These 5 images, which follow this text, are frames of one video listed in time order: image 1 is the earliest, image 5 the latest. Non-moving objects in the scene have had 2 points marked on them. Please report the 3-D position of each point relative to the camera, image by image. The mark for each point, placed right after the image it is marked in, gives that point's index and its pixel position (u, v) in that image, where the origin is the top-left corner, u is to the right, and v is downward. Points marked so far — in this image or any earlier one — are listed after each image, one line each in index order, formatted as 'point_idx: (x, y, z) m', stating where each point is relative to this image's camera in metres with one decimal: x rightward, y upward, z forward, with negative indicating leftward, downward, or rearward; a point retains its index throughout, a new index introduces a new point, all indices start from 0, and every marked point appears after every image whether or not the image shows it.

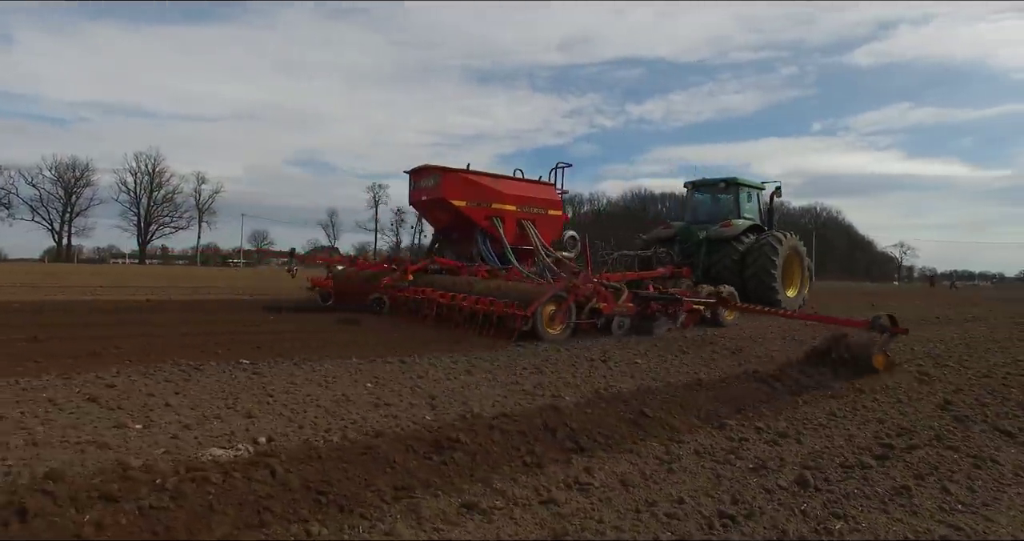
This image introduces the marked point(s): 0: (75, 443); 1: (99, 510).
0: (-3.8, -1.5, +6.4) m
1: (-2.8, -1.6, +4.8) m
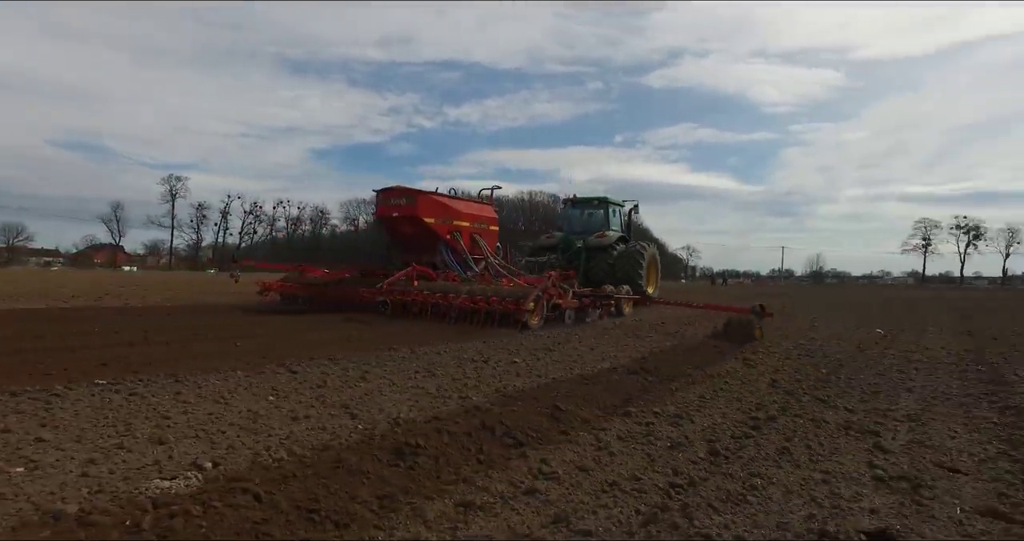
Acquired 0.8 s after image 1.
0: (-4.0, -1.5, +5.3) m
1: (-2.5, -1.6, +4.2) m
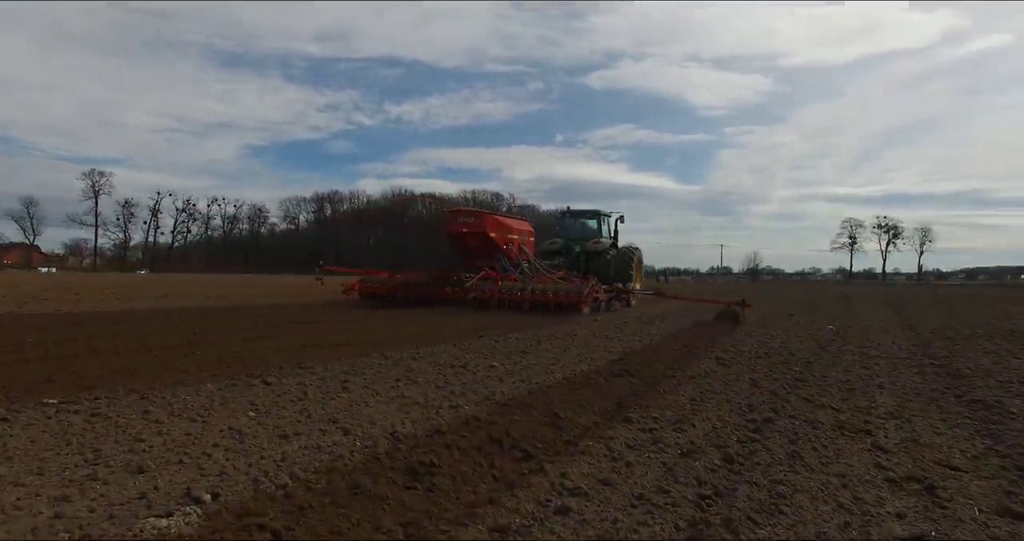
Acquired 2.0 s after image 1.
0: (-3.4, -1.6, +7.7) m
1: (-2.5, -1.6, +6.1) m
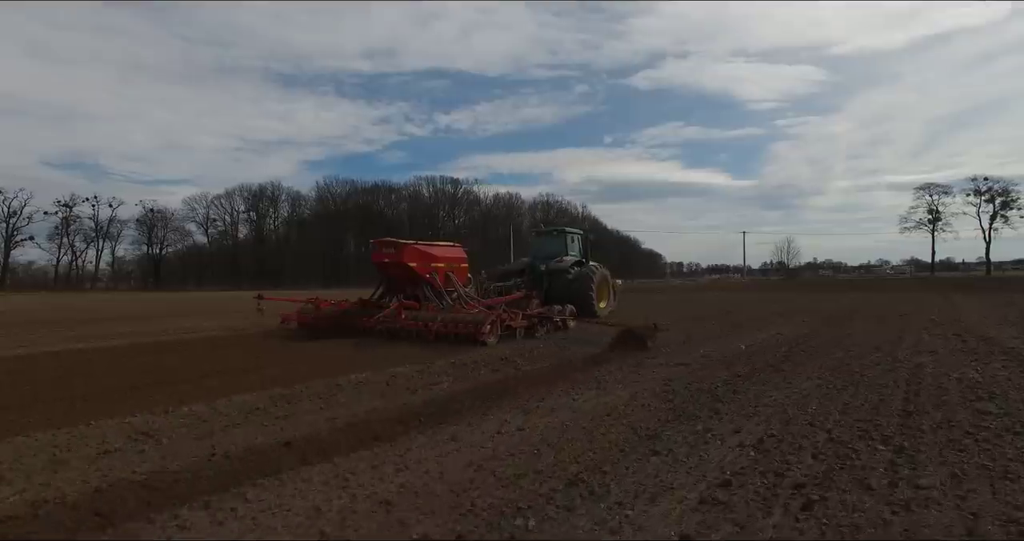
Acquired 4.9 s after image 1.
0: (-3.6, -1.9, +7.6) m
1: (-2.8, -1.9, +5.9) m
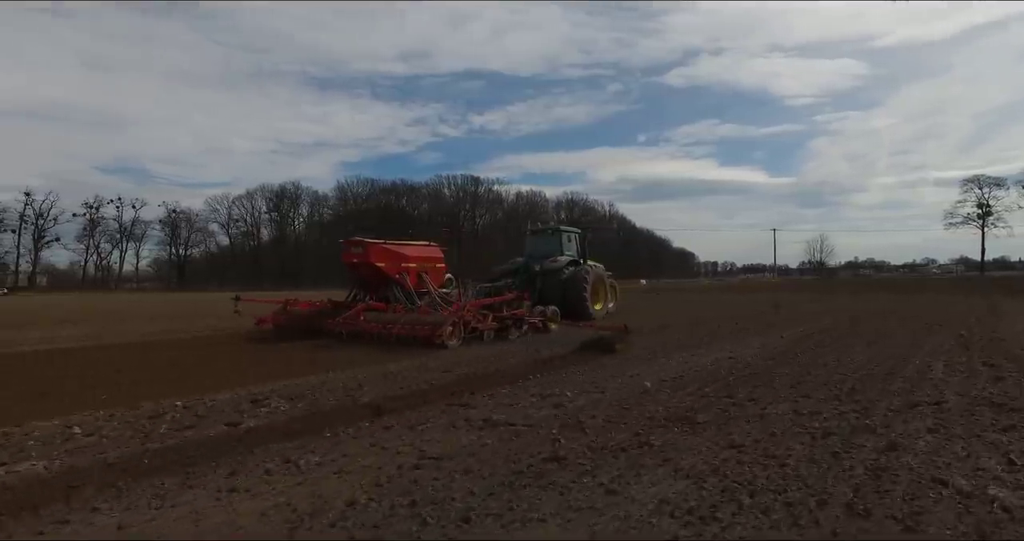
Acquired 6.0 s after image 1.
0: (-3.8, -1.9, +7.5) m
1: (-3.1, -1.9, +5.7) m
